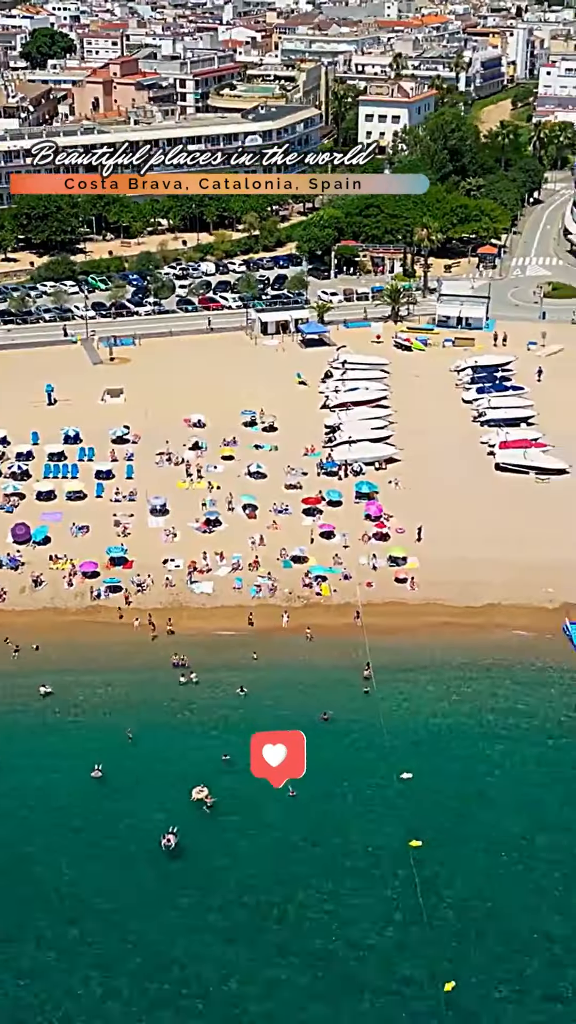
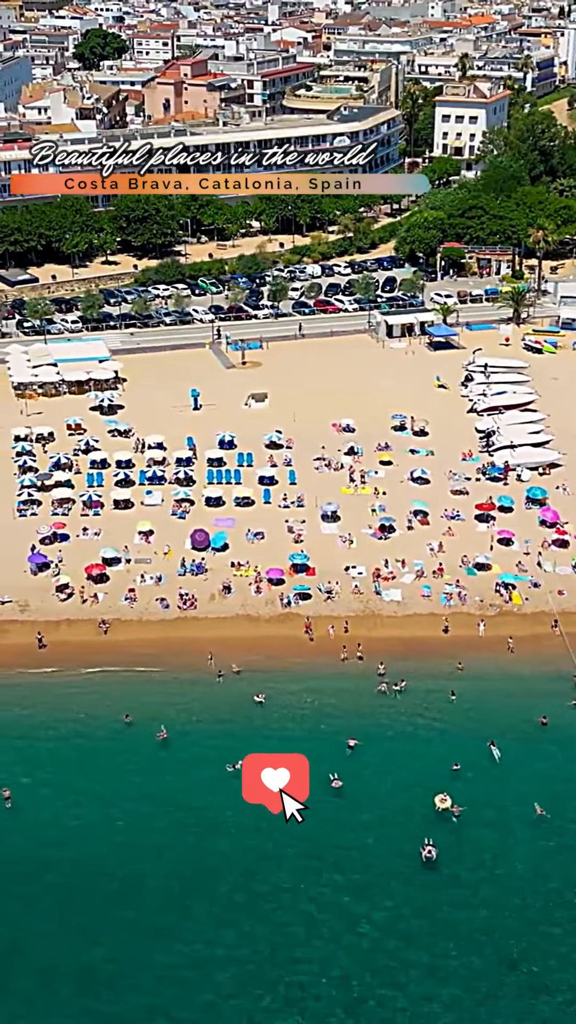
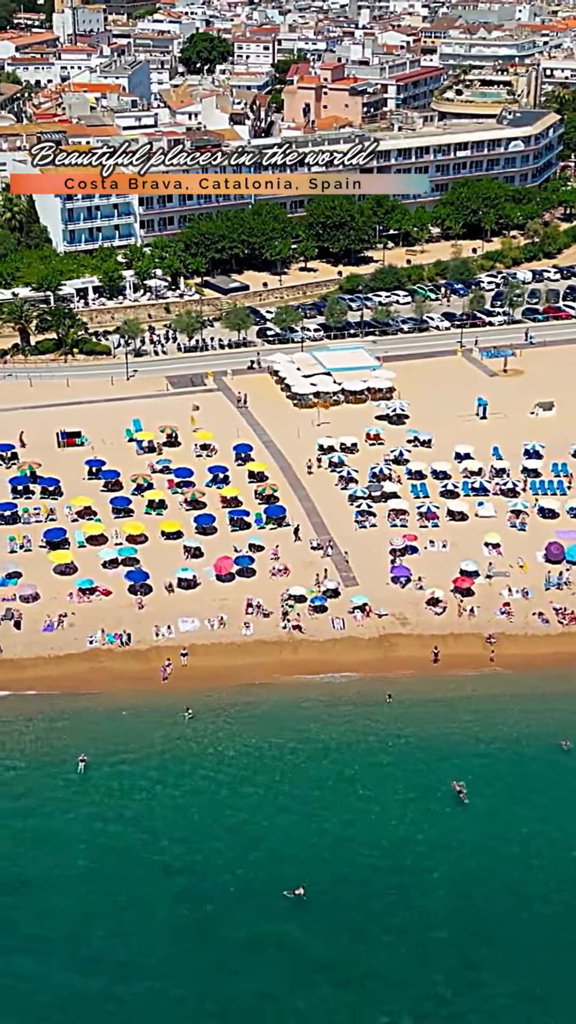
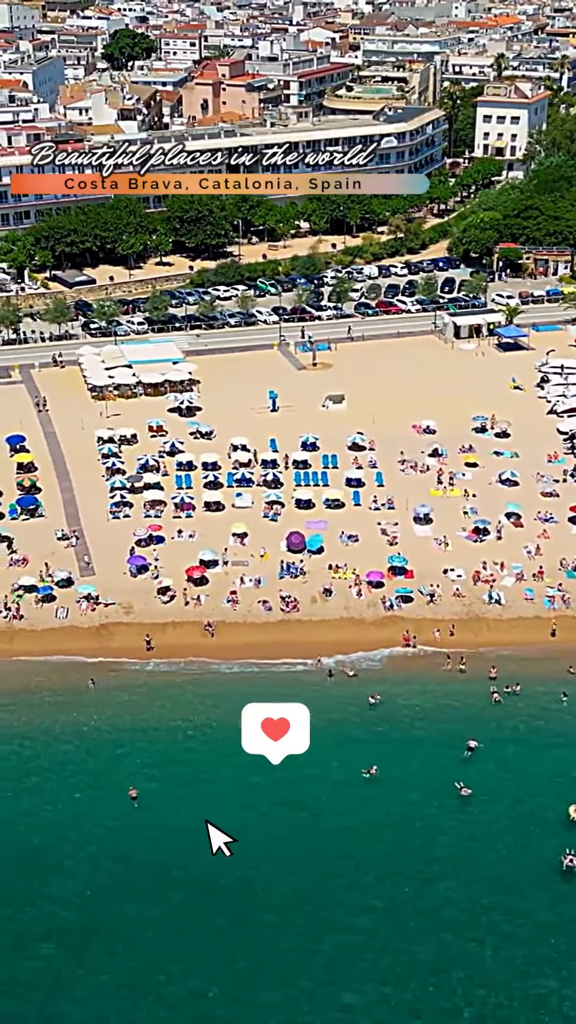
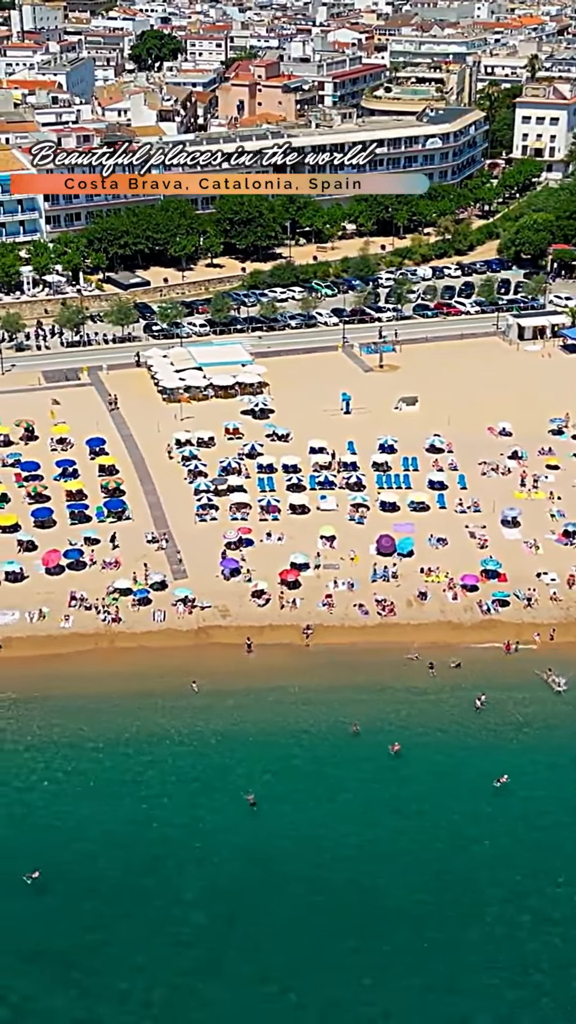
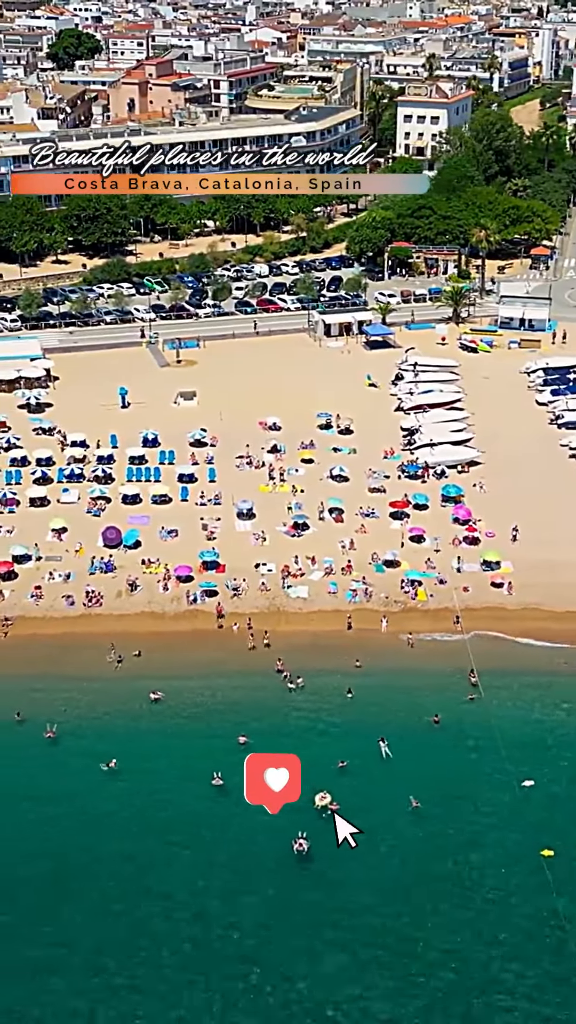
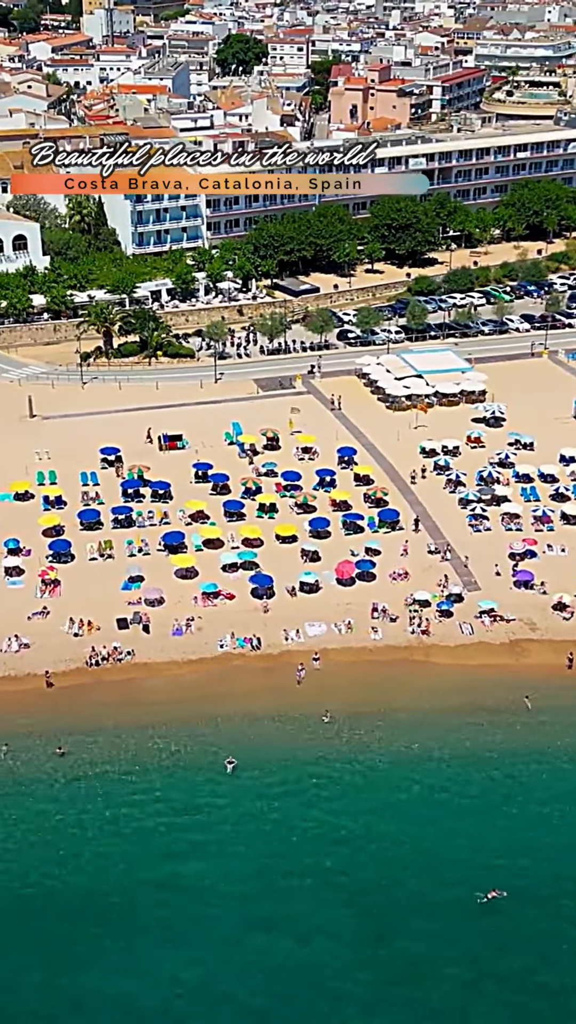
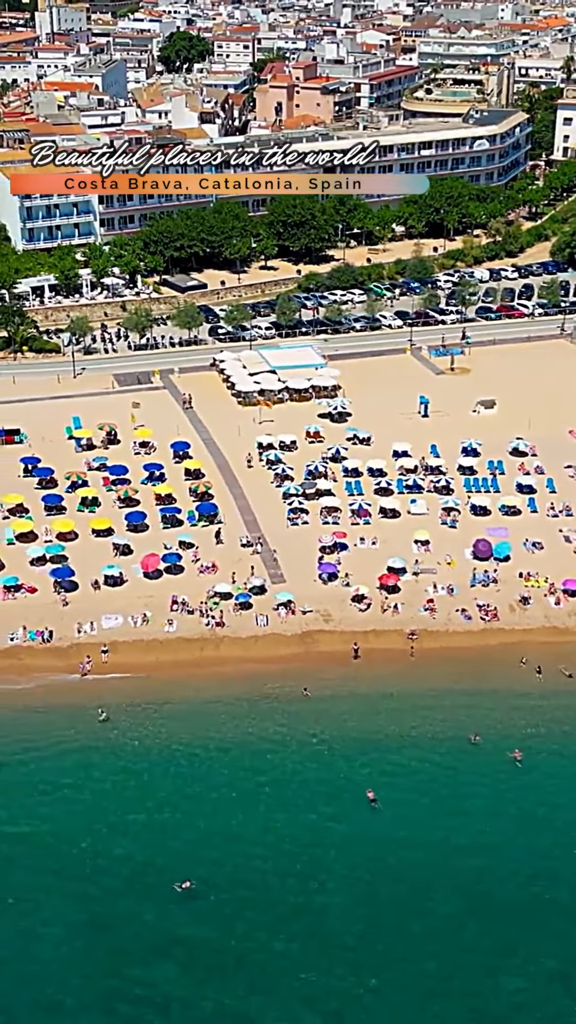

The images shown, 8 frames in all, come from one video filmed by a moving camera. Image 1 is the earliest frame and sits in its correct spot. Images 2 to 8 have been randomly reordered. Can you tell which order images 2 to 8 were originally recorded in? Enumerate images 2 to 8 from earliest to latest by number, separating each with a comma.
6, 2, 4, 5, 8, 3, 7
